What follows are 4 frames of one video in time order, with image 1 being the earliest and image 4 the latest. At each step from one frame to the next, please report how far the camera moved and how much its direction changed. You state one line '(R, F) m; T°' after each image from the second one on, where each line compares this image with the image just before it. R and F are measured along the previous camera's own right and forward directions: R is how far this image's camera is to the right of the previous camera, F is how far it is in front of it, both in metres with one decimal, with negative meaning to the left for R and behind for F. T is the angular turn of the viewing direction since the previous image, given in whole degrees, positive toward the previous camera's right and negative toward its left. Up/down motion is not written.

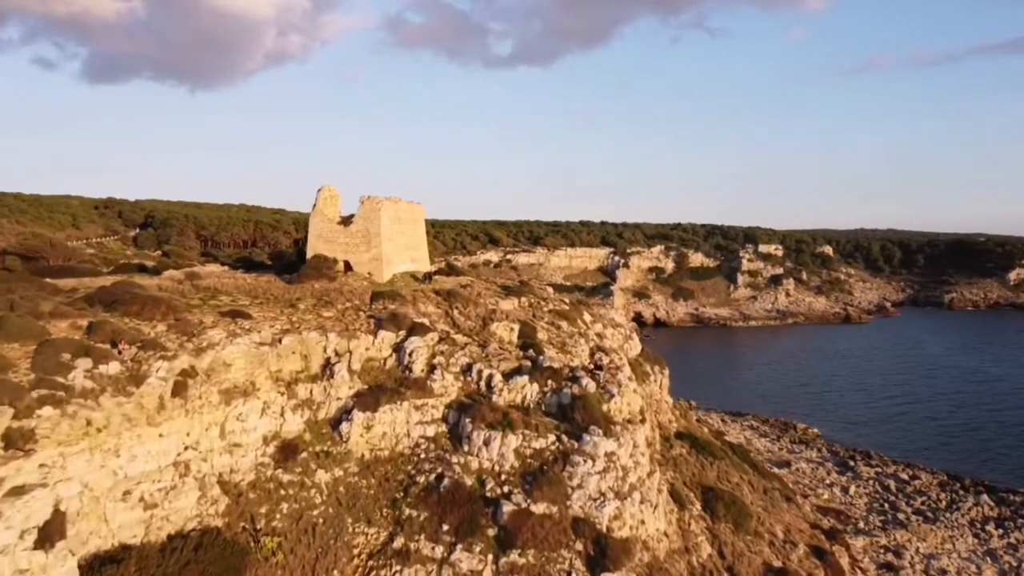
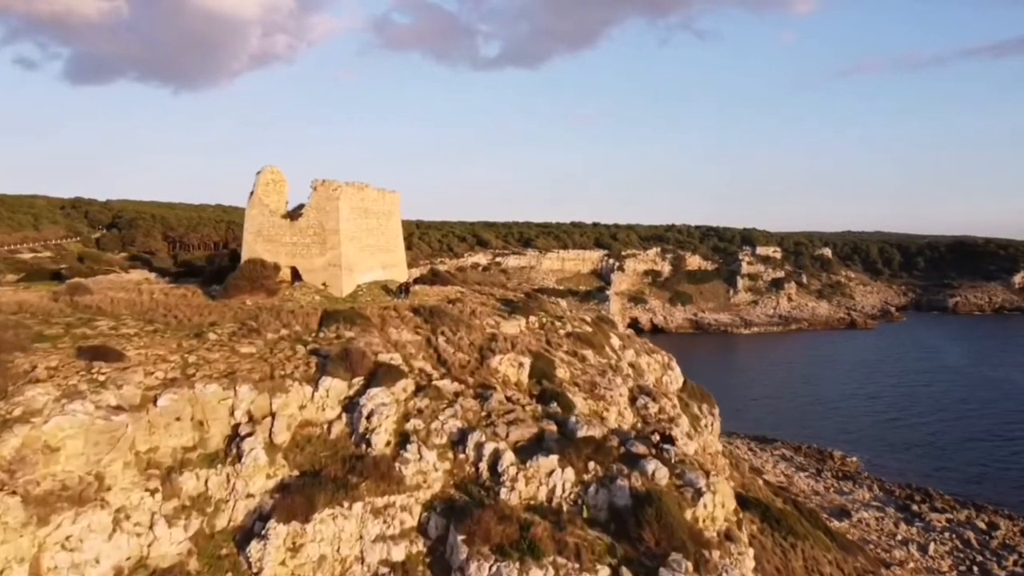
(-0.5, +7.8) m; +1°
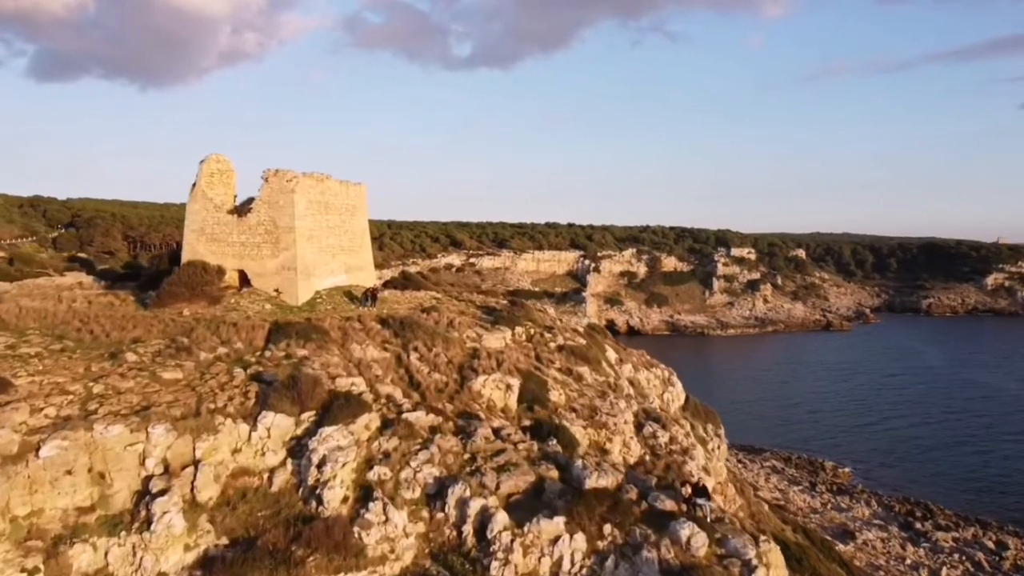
(-0.3, +2.9) m; +2°
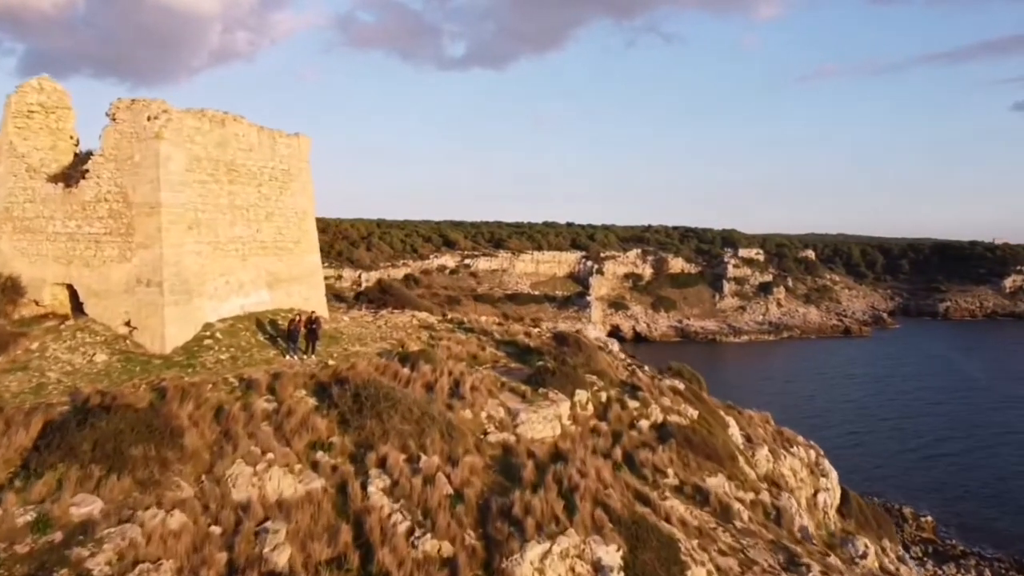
(-0.8, +9.0) m; 0°
